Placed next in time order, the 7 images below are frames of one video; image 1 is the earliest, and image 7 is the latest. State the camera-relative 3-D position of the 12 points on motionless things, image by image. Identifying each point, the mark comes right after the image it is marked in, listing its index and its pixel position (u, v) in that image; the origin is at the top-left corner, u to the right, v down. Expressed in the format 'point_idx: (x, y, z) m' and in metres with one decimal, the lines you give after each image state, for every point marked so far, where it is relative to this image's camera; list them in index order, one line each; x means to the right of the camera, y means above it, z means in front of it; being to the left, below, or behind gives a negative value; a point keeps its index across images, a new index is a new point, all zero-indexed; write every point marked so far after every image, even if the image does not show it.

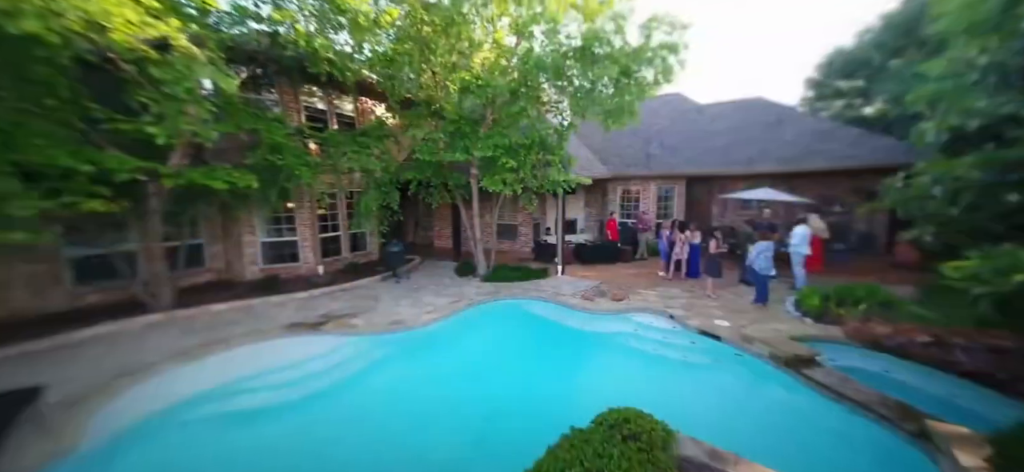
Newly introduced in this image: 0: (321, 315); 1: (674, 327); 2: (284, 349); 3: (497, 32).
0: (-3.1, -1.3, +5.4) m
1: (+2.8, -1.5, +5.4) m
2: (-3.1, -1.5, +4.4) m
3: (-0.3, +3.8, +5.9) m
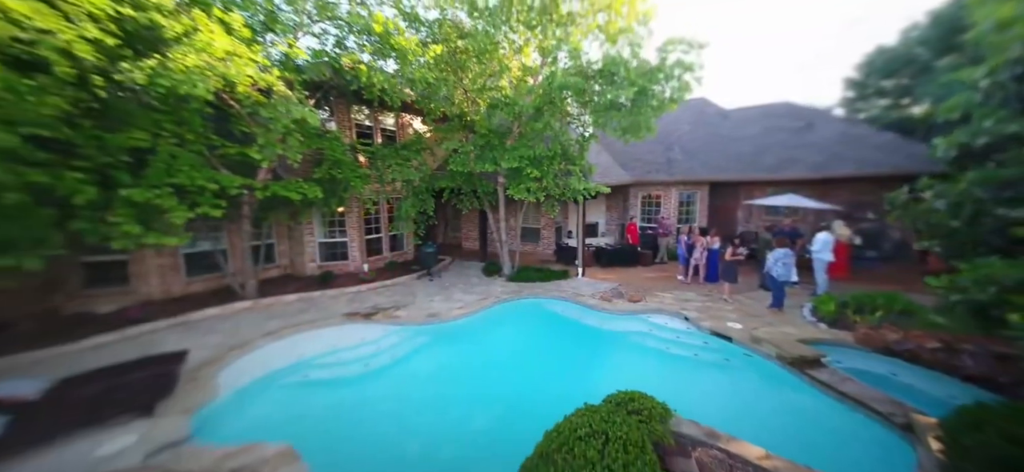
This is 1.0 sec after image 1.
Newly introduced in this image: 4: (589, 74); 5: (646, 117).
0: (-2.7, -1.3, +6.2) m
1: (+3.2, -1.6, +5.8) m
2: (-2.7, -1.6, +5.3) m
3: (+0.2, +3.7, +6.6) m
4: (+1.3, +2.8, +5.6) m
5: (+2.3, +2.3, +5.2) m
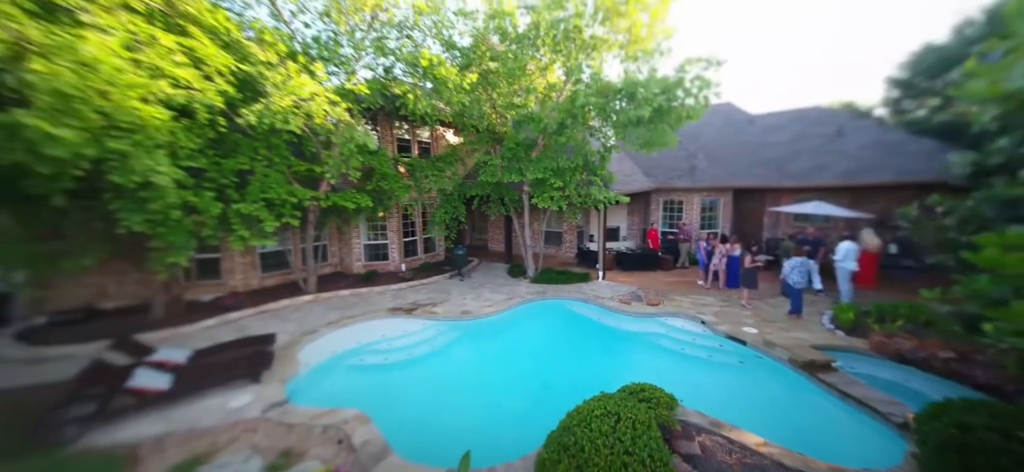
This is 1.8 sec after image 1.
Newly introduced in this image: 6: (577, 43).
0: (-2.2, -1.4, +7.0) m
1: (+3.7, -1.8, +6.2) m
2: (-2.3, -1.7, +6.1) m
3: (+0.8, +3.6, +7.2) m
4: (+1.8, +2.7, +6.1) m
5: (+2.8, +2.2, +5.7) m
6: (+1.2, +3.8, +6.4) m
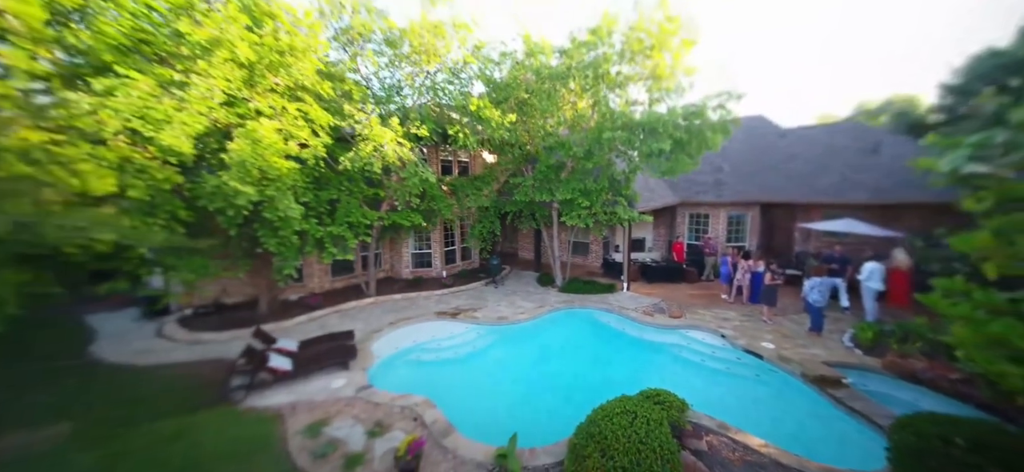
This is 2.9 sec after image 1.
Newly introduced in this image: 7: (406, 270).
0: (-1.4, -1.7, +8.0) m
1: (+4.4, -2.2, +6.8) m
2: (-1.6, -2.0, +7.1) m
3: (+1.6, +3.2, +8.0) m
4: (+2.5, +2.3, +6.8) m
5: (+3.5, +1.7, +6.3) m
6: (+2.0, +3.4, +7.1) m
7: (-3.1, -1.0, +9.5) m
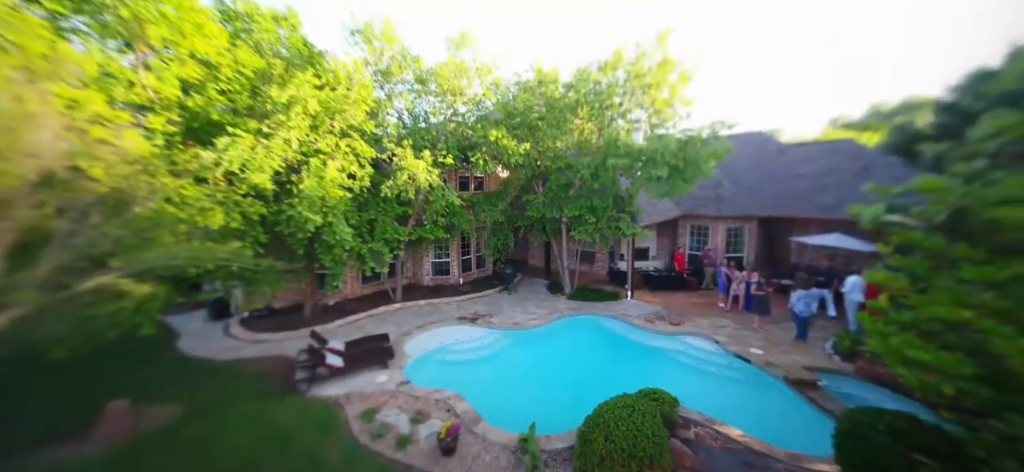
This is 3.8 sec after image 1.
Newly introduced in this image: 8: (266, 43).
0: (-1.1, -2.1, +8.8) m
1: (+4.7, -2.6, +7.5) m
2: (-1.3, -2.3, +7.9) m
3: (+2.0, +2.9, +8.8) m
4: (+2.9, +1.9, +7.6) m
5: (+3.8, +1.4, +7.0) m
6: (+2.4, +3.1, +7.9) m
7: (-2.7, -1.3, +10.4) m
8: (-3.7, +2.9, +5.0) m
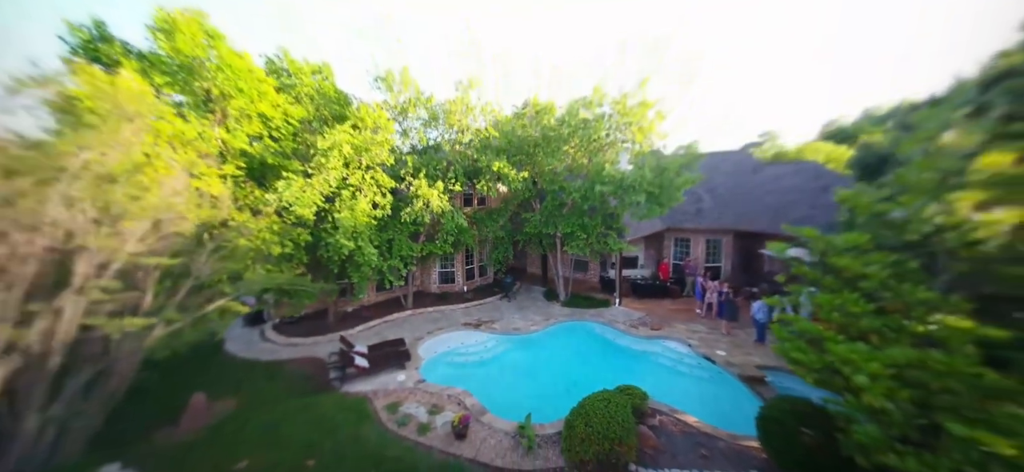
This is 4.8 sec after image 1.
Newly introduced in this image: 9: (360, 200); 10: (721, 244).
0: (-1.1, -2.5, +9.8) m
1: (+4.7, -3.0, +8.5) m
2: (-1.3, -2.7, +8.9) m
3: (+2.0, +2.5, +9.8) m
4: (+2.9, +1.5, +8.6) m
5: (+3.8, +1.0, +8.1) m
6: (+2.4, +2.7, +8.9) m
7: (-2.8, -1.7, +11.4) m
8: (-3.7, +2.5, +6.0) m
9: (-2.8, +0.7, +6.1) m
10: (+5.0, -0.3, +8.0) m
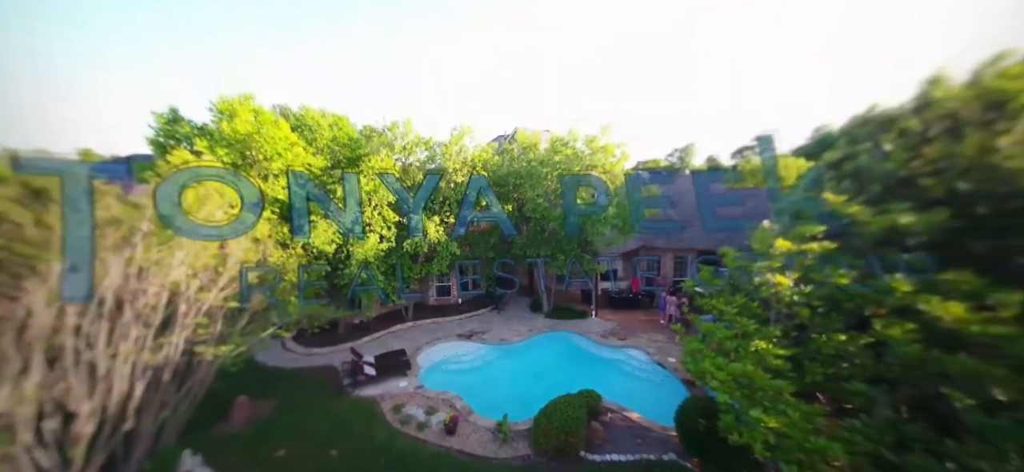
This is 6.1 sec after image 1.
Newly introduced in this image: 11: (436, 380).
0: (-1.5, -3.2, +11.1) m
1: (+4.3, -3.7, +9.8) m
2: (-1.7, -3.4, +10.2) m
3: (+1.6, +1.8, +11.2) m
4: (+2.4, +0.8, +9.9) m
5: (+3.4, +0.3, +9.4) m
6: (+1.9, +2.0, +10.3) m
7: (-3.2, -2.5, +12.6) m
8: (-4.2, +1.8, +7.3) m
9: (-3.2, 0.0, +7.3) m
10: (+4.6, -0.9, +9.3) m
11: (-1.9, -3.9, +8.8) m
